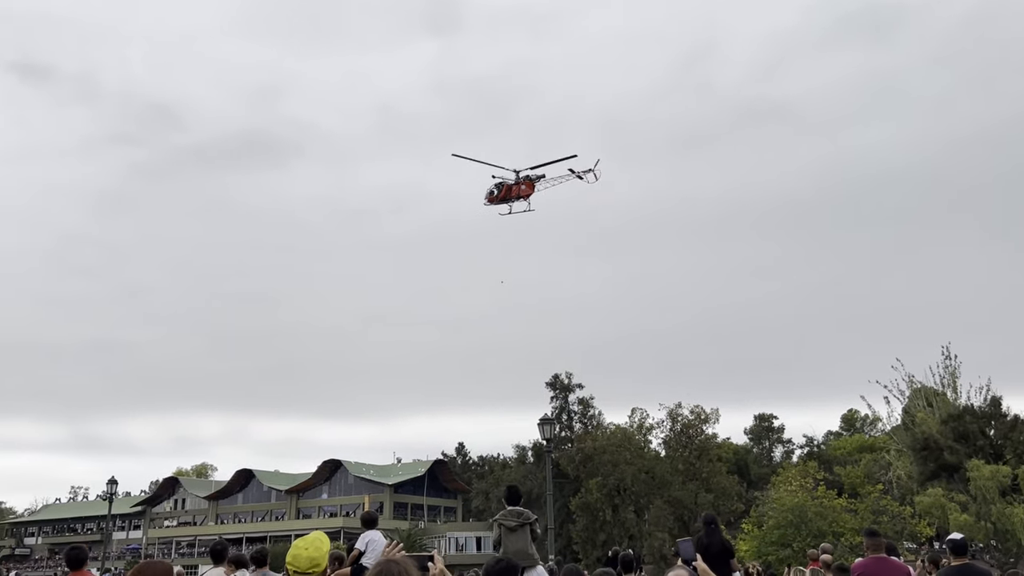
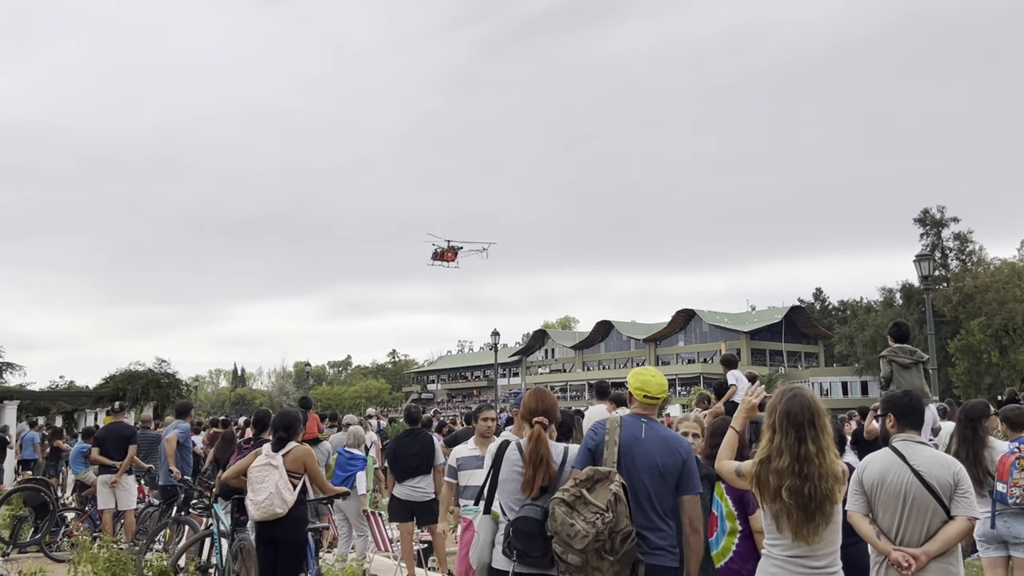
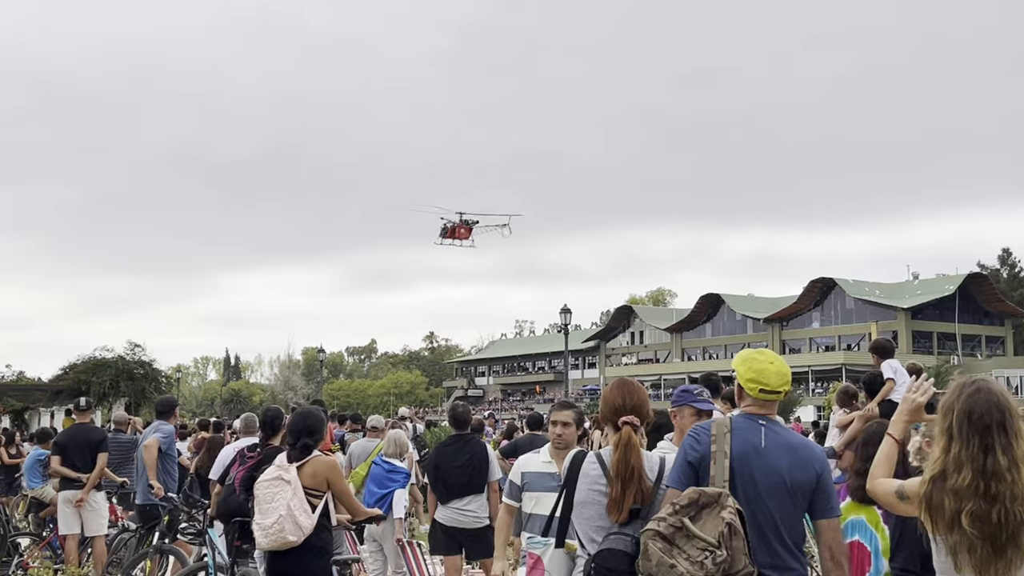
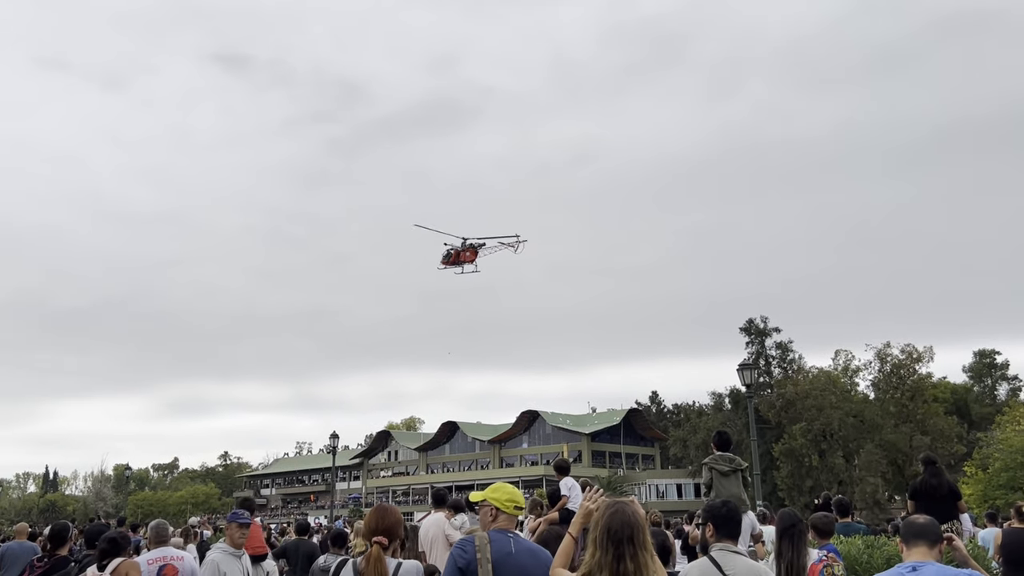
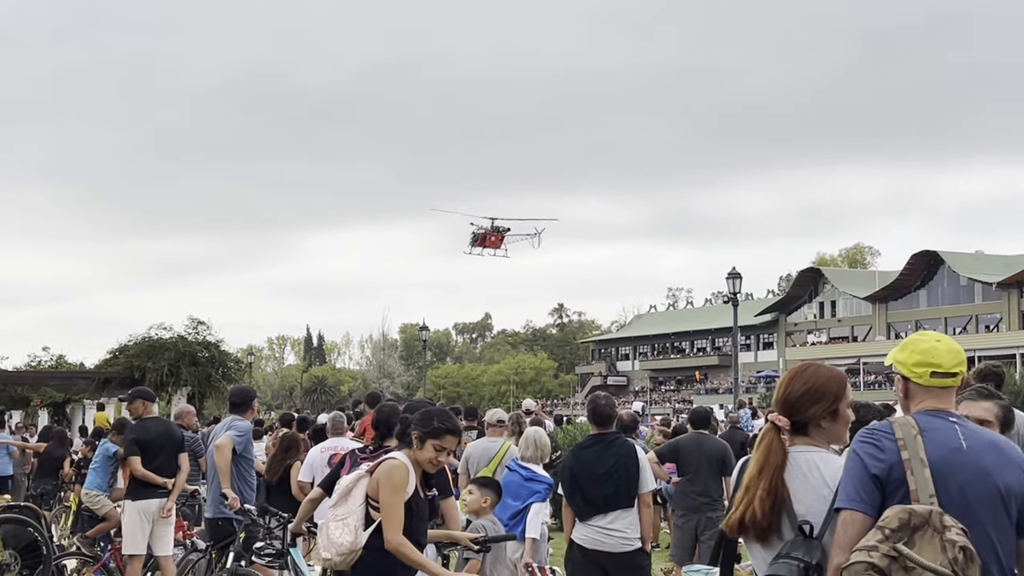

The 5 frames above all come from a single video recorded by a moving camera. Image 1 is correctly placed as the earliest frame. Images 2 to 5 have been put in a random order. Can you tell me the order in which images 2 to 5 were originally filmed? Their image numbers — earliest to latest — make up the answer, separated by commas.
4, 2, 3, 5
